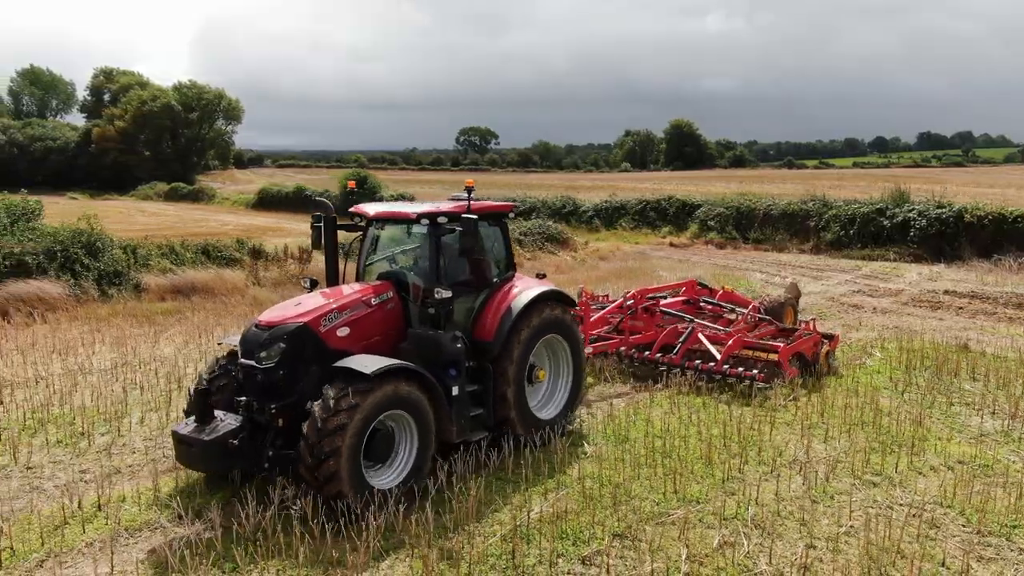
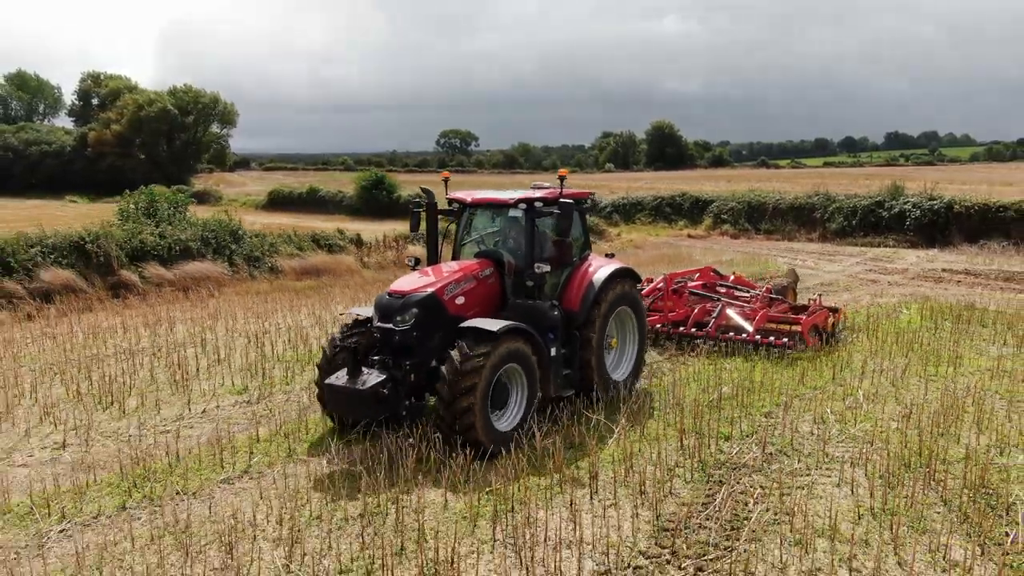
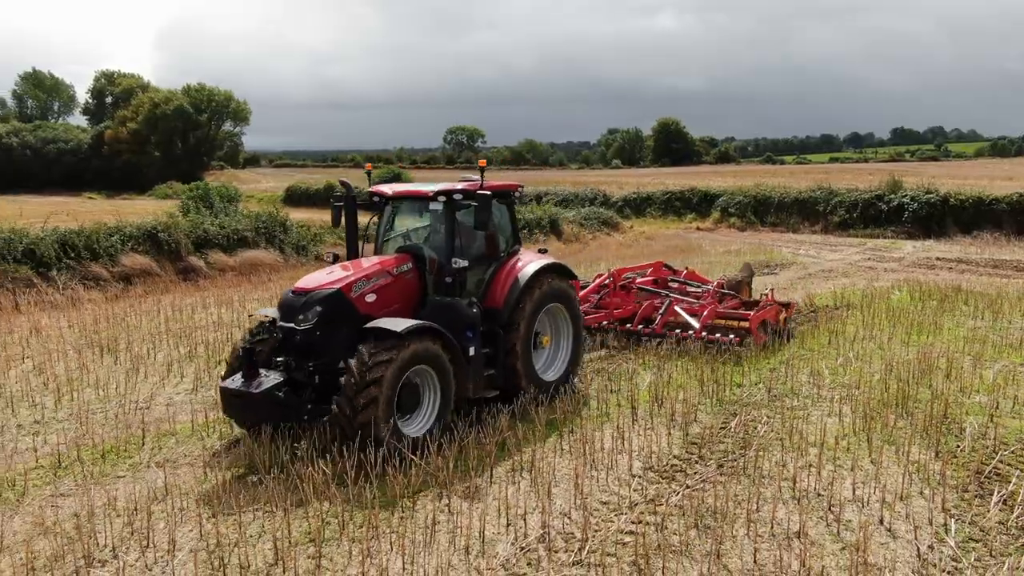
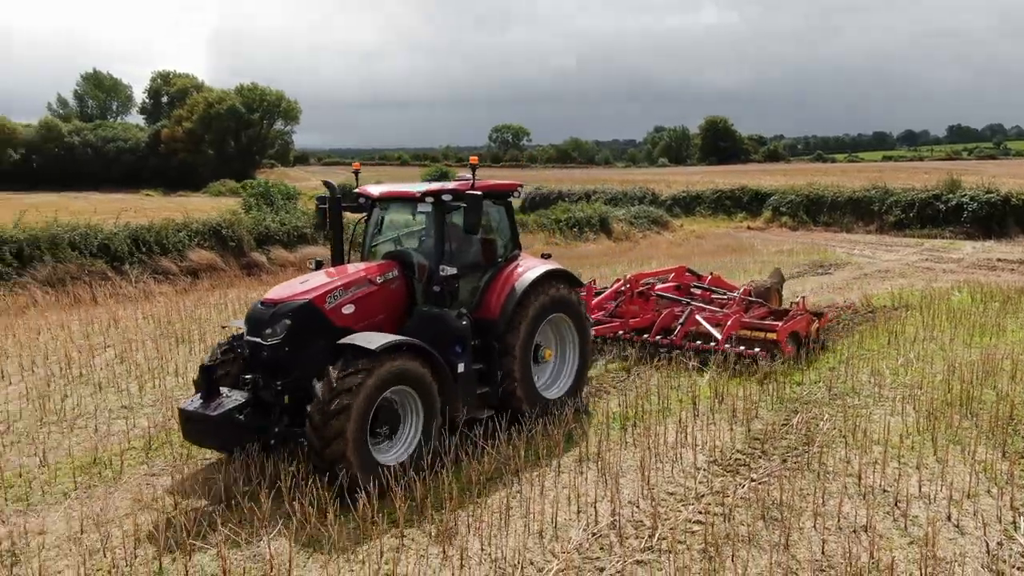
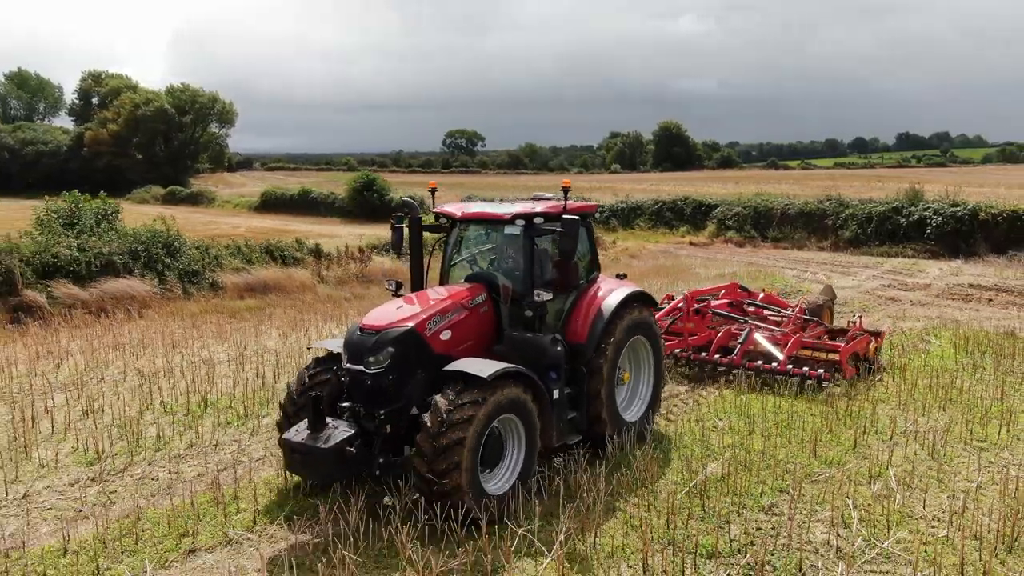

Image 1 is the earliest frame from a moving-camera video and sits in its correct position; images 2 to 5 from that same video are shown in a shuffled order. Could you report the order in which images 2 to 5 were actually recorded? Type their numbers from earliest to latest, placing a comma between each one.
5, 2, 3, 4
